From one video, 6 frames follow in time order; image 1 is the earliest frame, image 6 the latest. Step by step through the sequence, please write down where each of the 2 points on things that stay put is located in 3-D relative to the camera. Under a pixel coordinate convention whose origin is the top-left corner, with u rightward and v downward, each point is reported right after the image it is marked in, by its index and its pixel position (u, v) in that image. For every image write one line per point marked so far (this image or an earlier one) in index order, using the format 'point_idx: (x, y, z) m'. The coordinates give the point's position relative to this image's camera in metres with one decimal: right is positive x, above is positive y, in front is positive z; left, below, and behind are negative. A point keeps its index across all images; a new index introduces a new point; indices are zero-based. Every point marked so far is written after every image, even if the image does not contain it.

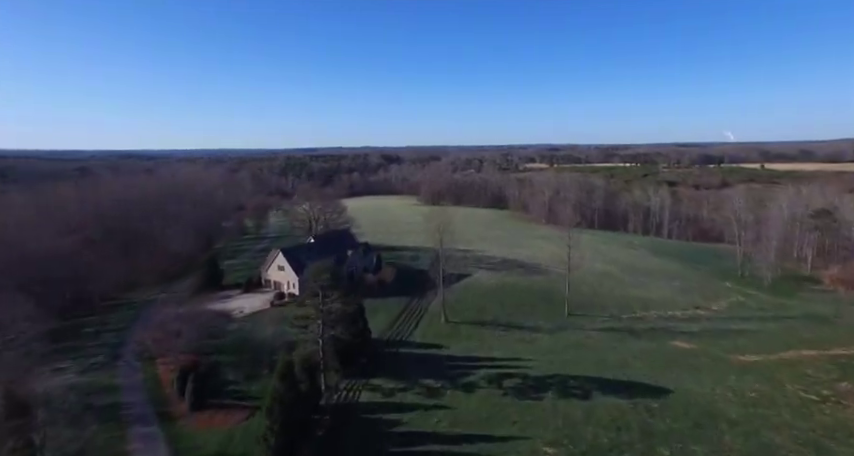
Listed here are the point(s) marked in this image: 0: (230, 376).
0: (-8.0, -6.0, +19.7) m
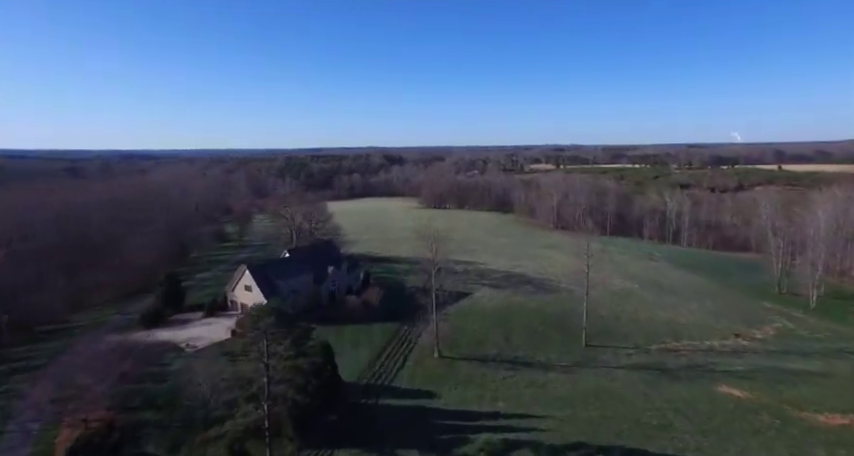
0: (-8.6, -6.7, +14.9) m
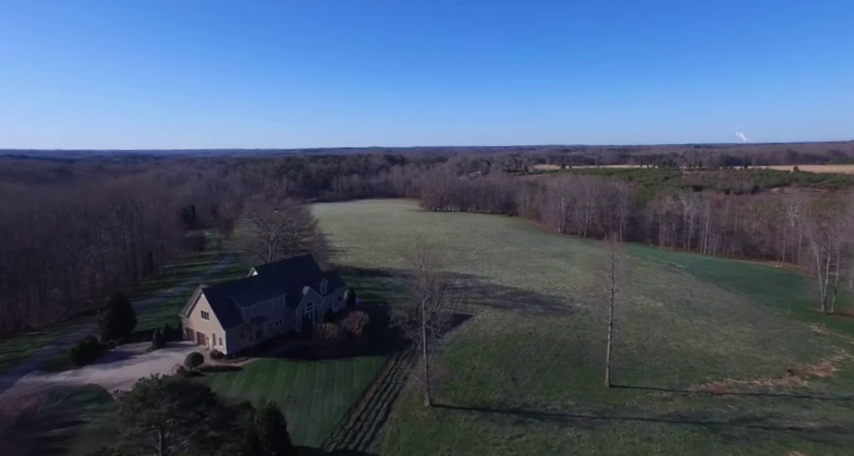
0: (-9.1, -7.4, +10.3) m
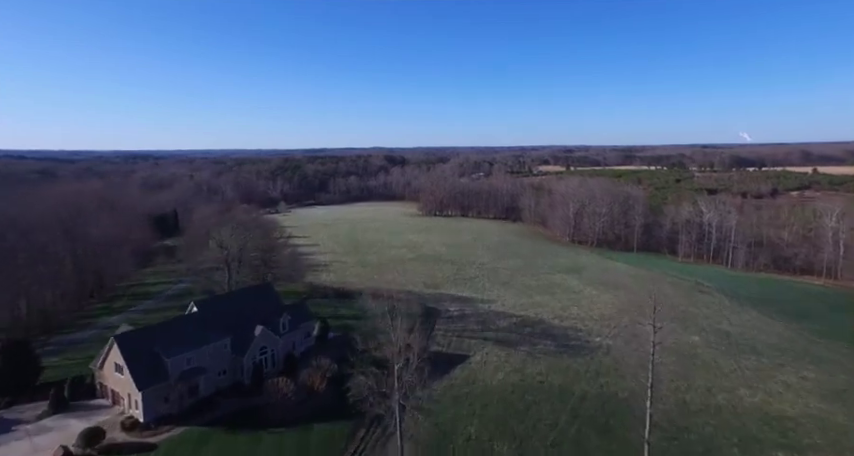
0: (-9.8, -8.4, +4.9) m
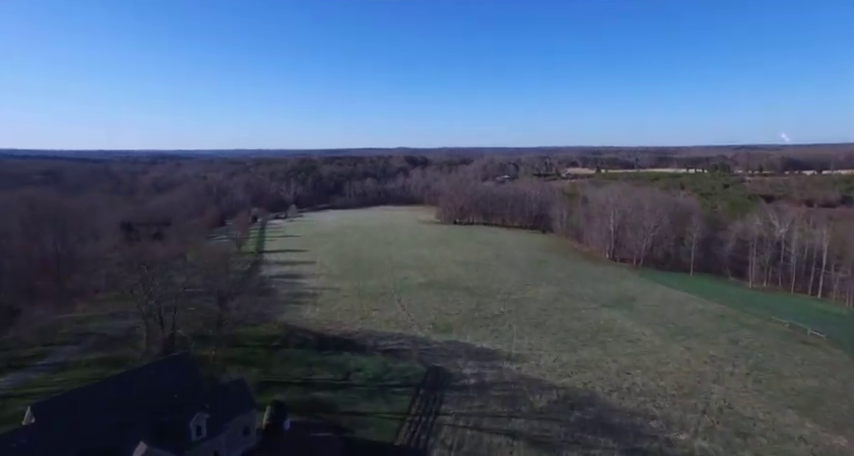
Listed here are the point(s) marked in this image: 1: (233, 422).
0: (-10.8, -9.8, -3.1) m
1: (-6.1, -6.1, +15.3) m
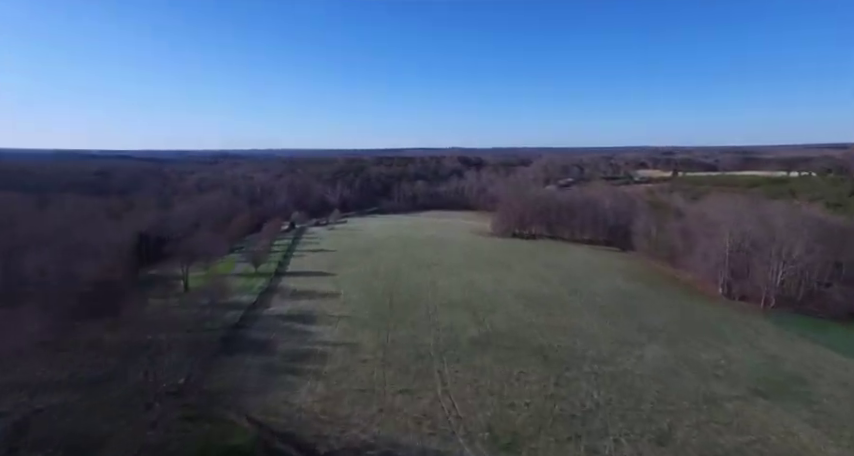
0: (-12.4, -11.4, -12.8) m
1: (-5.6, -7.8, +5.0) m
